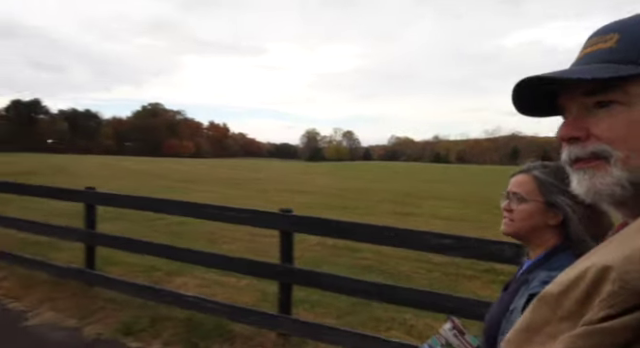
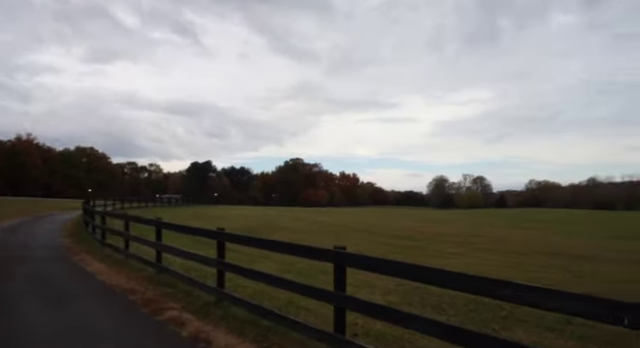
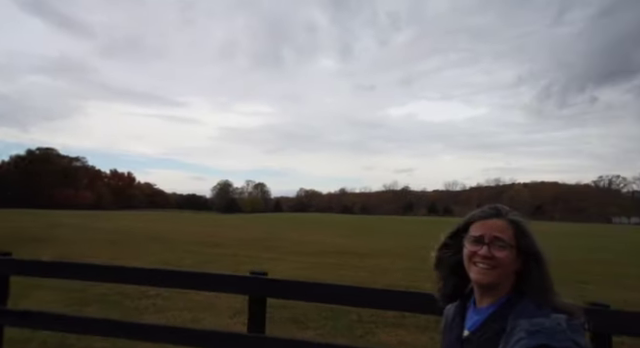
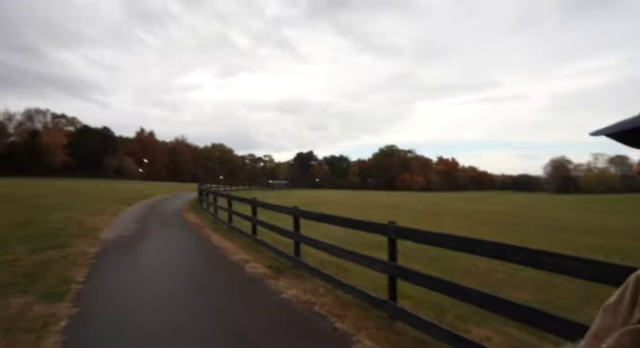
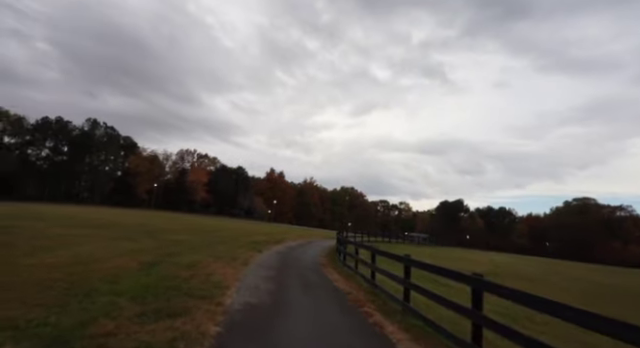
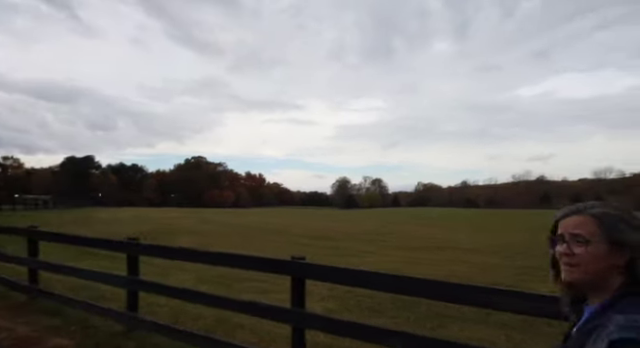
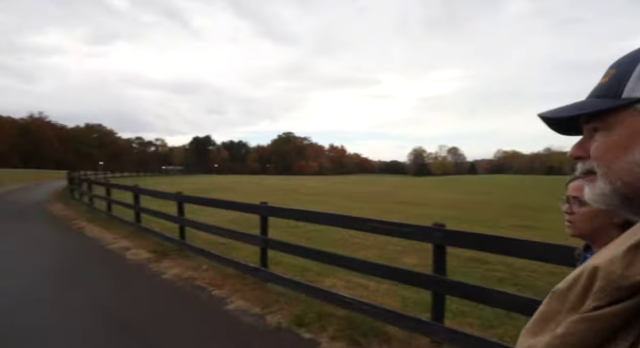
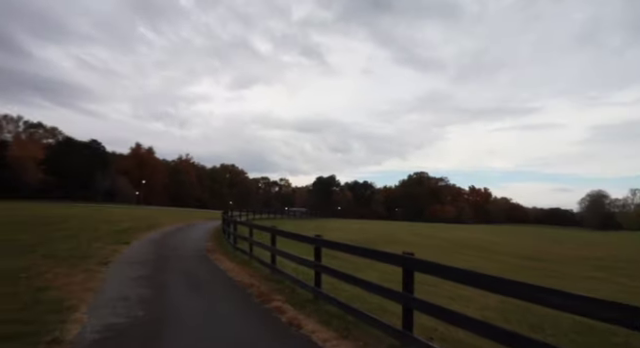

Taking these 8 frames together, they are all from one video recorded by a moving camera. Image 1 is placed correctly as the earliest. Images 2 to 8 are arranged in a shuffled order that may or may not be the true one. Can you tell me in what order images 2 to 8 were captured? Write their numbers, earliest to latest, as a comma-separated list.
7, 4, 5, 8, 2, 6, 3
